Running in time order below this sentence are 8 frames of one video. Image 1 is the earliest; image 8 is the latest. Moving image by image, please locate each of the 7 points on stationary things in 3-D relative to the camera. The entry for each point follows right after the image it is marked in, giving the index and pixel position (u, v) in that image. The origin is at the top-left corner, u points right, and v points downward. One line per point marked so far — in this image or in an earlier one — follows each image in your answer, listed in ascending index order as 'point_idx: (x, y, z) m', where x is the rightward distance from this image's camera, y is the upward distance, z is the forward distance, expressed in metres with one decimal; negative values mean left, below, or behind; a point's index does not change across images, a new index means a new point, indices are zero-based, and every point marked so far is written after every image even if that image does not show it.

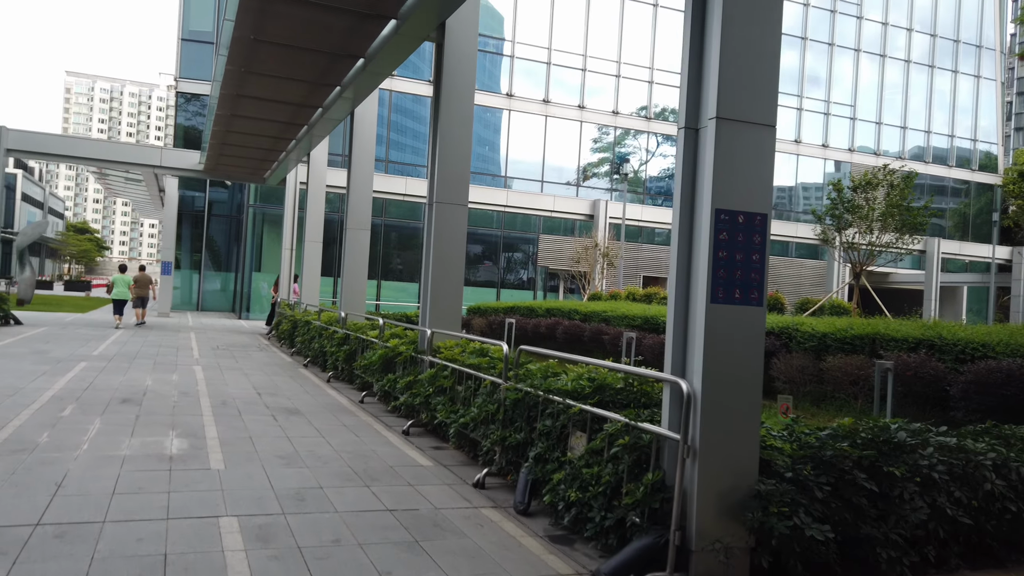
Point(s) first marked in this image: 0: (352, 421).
0: (-1.7, -1.4, +8.3) m
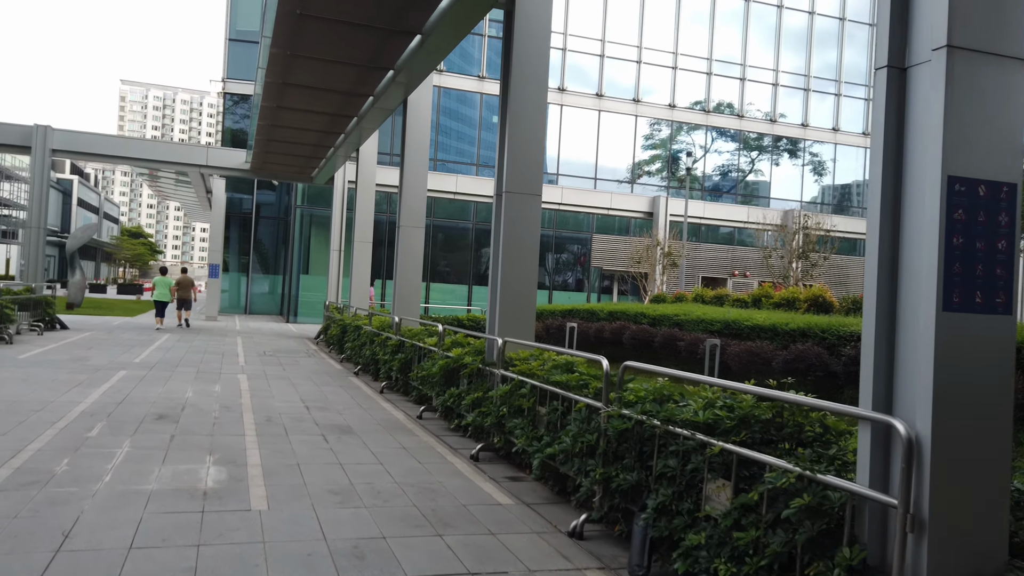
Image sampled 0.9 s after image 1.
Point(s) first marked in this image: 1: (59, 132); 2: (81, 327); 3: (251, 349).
0: (-0.9, -1.4, +7.3) m
1: (-11.1, +3.8, +19.0) m
2: (-11.0, -1.0, +19.8) m
3: (-5.6, -1.3, +16.6) m
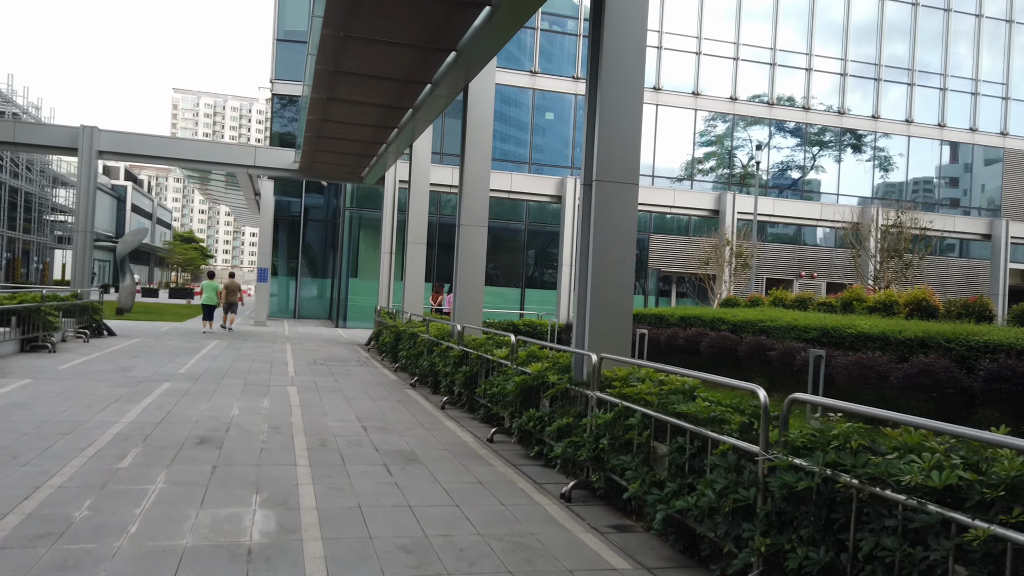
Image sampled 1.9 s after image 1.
0: (-0.2, -1.5, +6.2) m
1: (-9.7, +3.7, +18.5) m
2: (-9.5, -1.1, +19.3) m
3: (-4.3, -1.4, +15.8) m
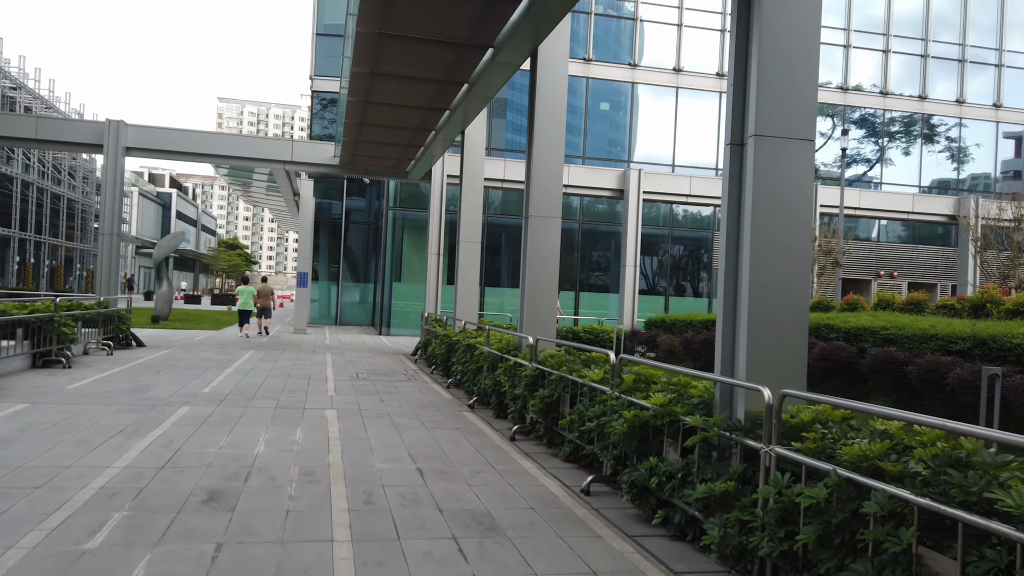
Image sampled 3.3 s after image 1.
0: (+0.5, -1.5, +4.4) m
1: (-8.4, +3.6, +17.2) m
2: (-8.1, -1.3, +18.0) m
3: (-3.1, -1.5, +14.2) m
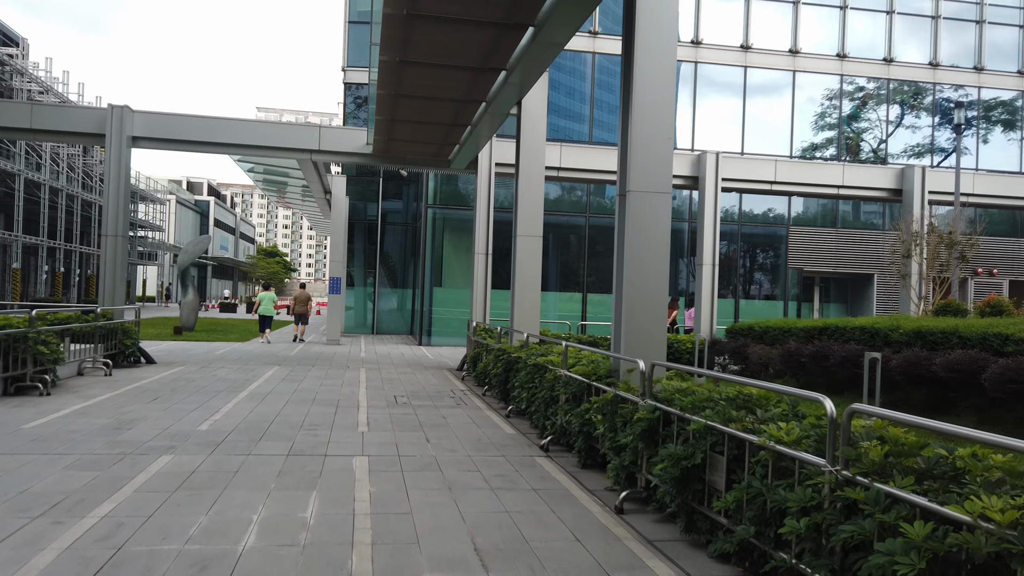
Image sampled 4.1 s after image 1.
0: (+1.1, -1.5, +1.9) m
1: (-7.2, +3.4, +15.1) m
2: (-6.9, -1.5, +15.9) m
3: (-2.1, -1.6, +11.9) m
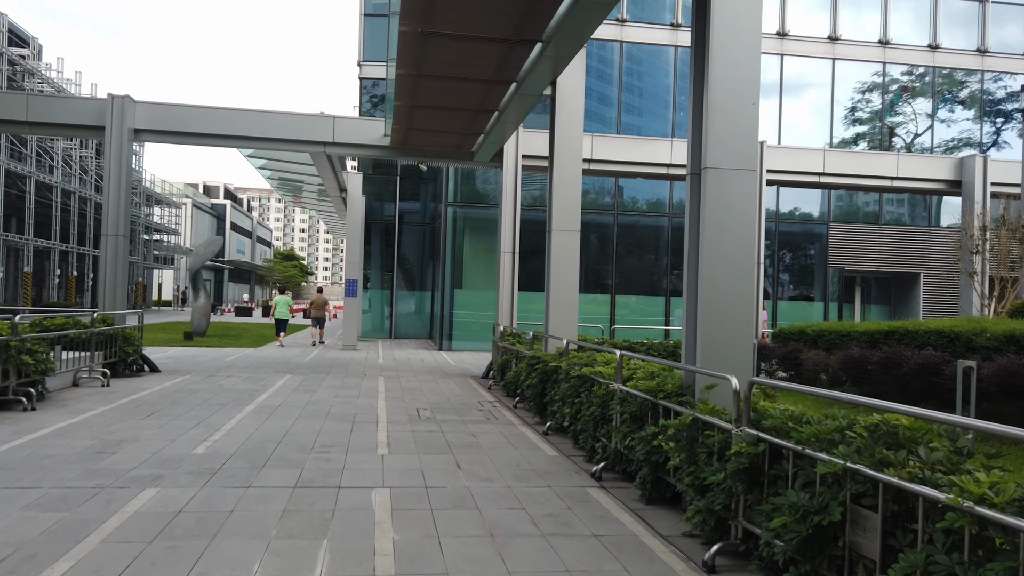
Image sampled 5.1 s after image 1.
0: (+1.4, -1.5, +0.7) m
1: (-6.7, +3.3, +14.2) m
2: (-6.4, -1.5, +14.8) m
3: (-1.6, -1.6, +10.8) m
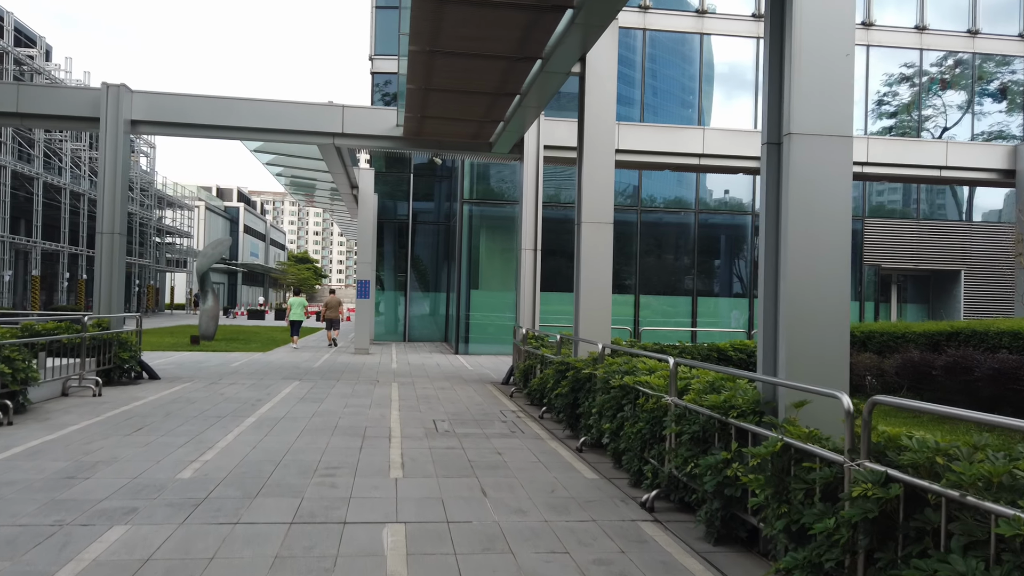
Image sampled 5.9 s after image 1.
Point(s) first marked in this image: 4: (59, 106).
0: (+1.5, -1.4, -0.3) m
1: (-6.4, +3.3, +13.3) m
2: (-6.0, -1.6, +14.0) m
3: (-1.3, -1.6, +9.8) m
4: (-7.6, +3.1, +13.1) m
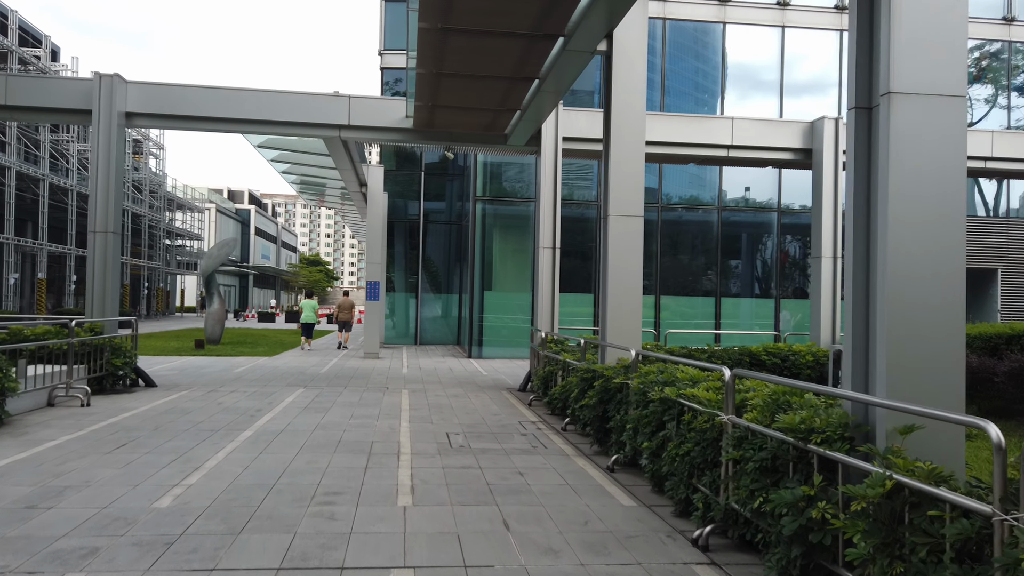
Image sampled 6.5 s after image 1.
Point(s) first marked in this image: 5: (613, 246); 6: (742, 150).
0: (+1.6, -1.4, -1.2) m
1: (-6.1, +3.3, +12.6) m
2: (-5.7, -1.6, +13.2) m
3: (-1.0, -1.6, +9.0) m
4: (-7.4, +3.0, +12.4) m
5: (+1.1, +0.5, +8.5) m
6: (+4.0, +2.4, +13.5) m
